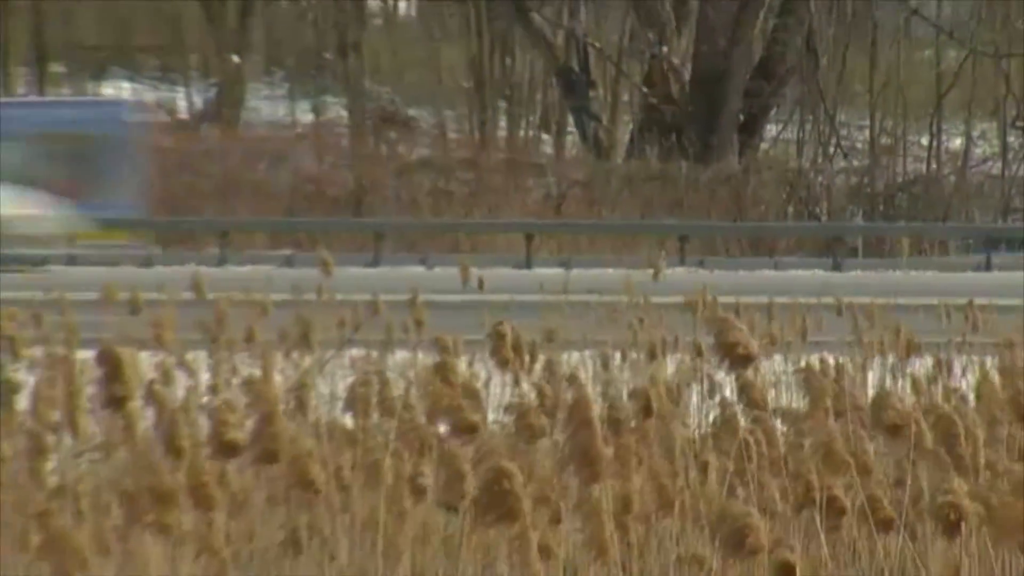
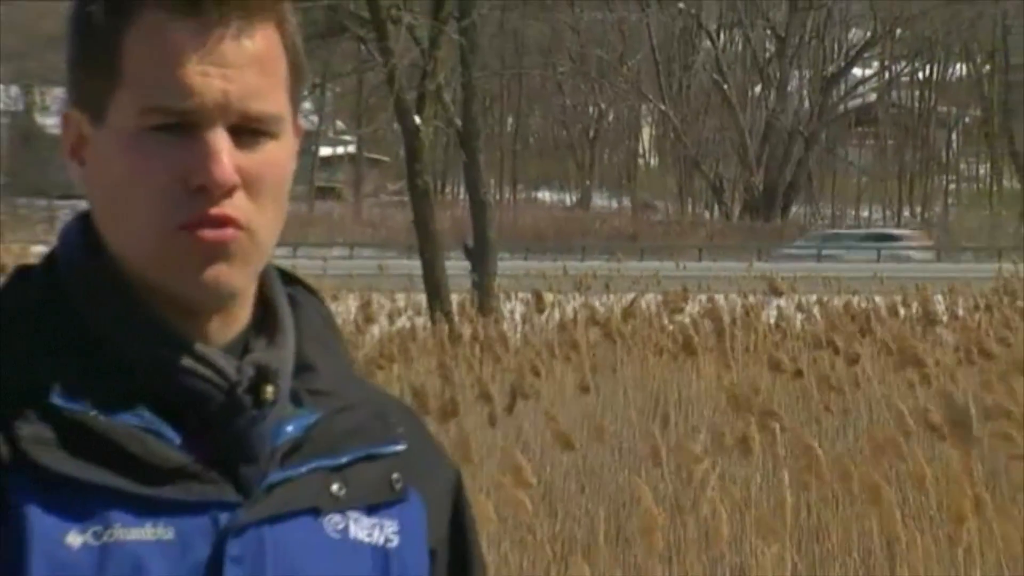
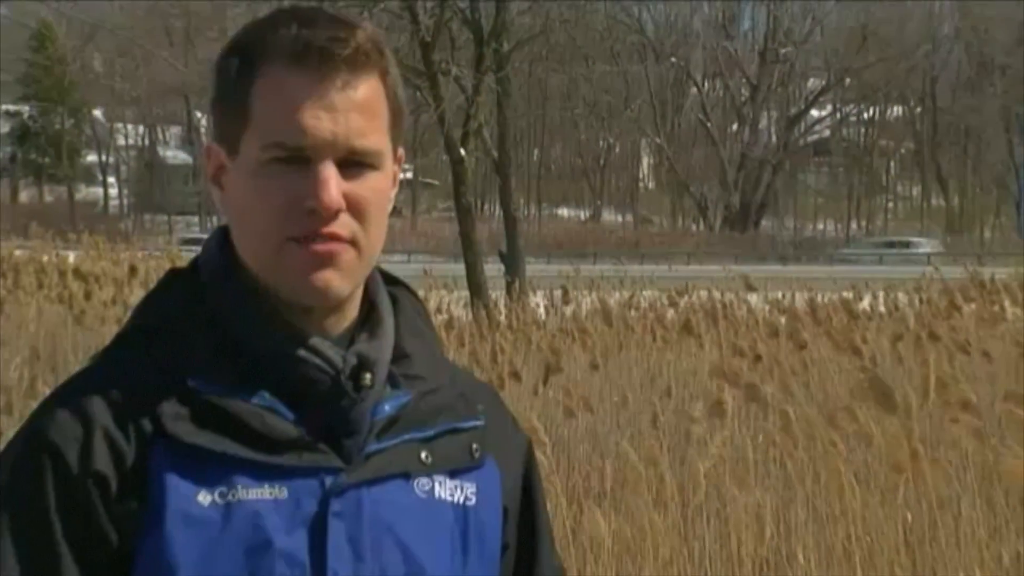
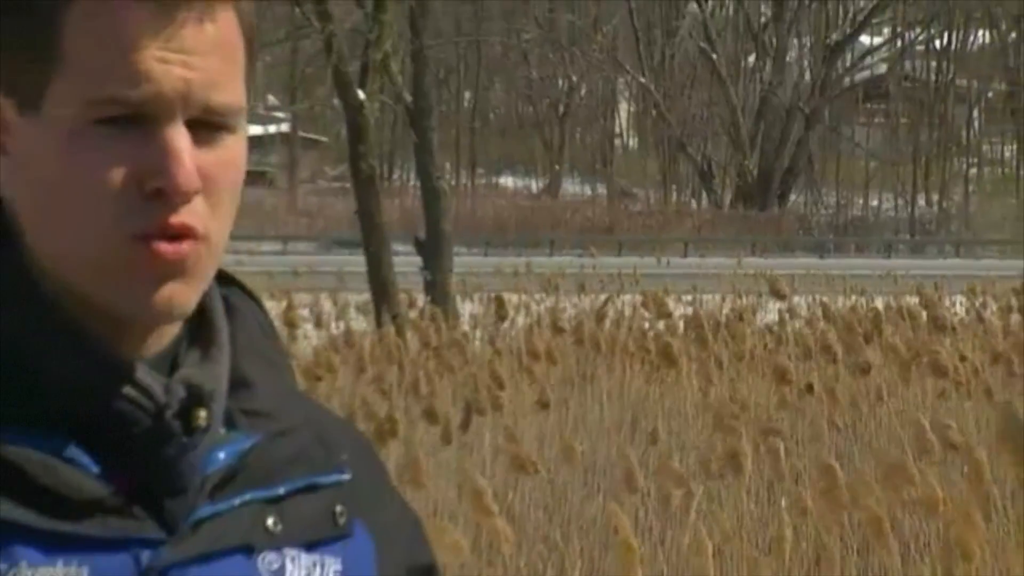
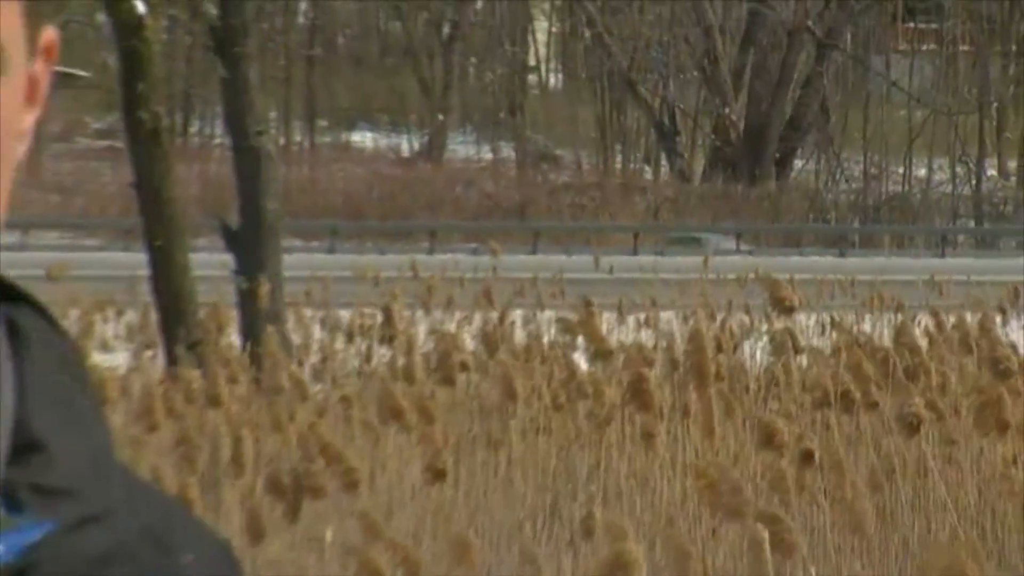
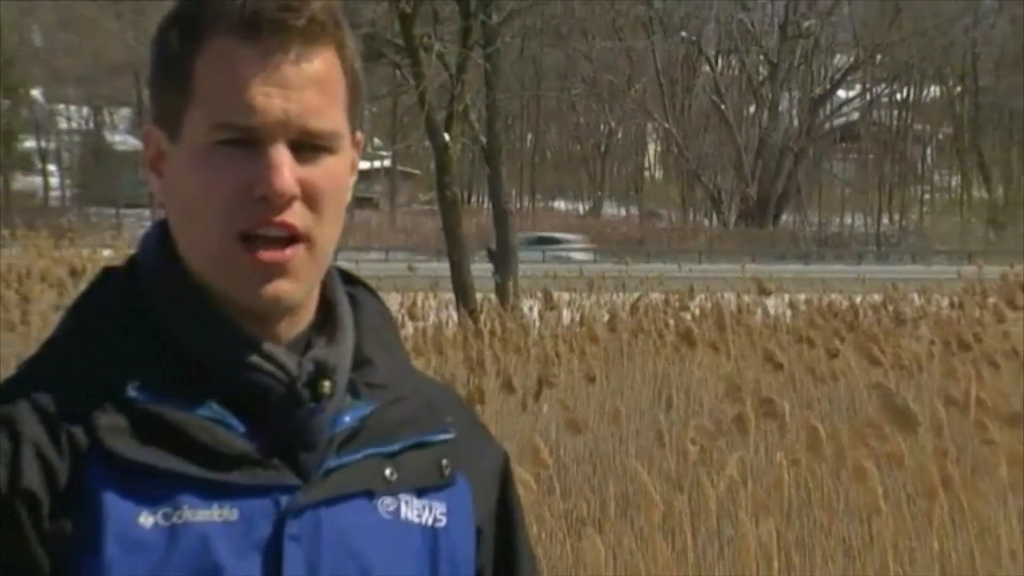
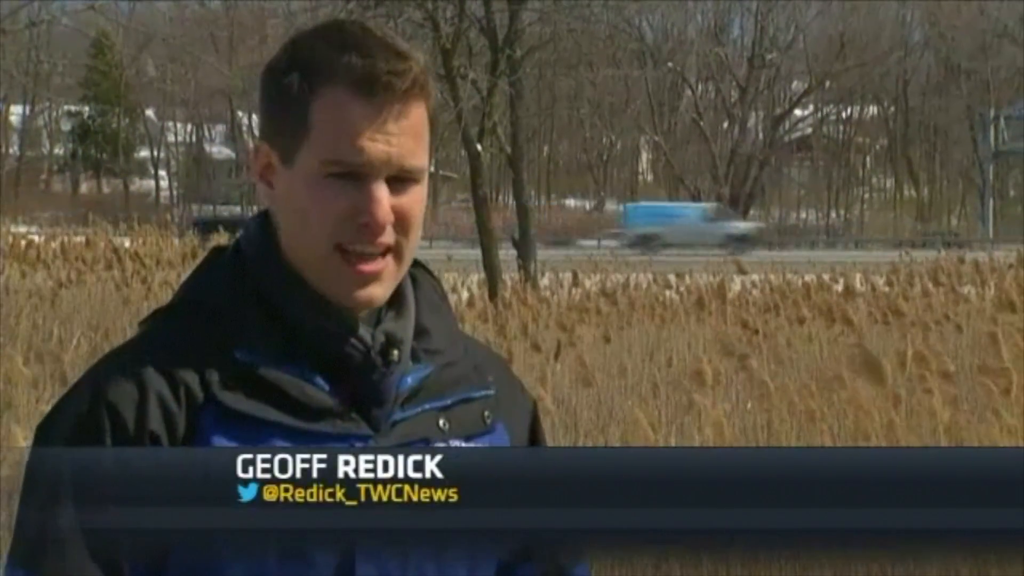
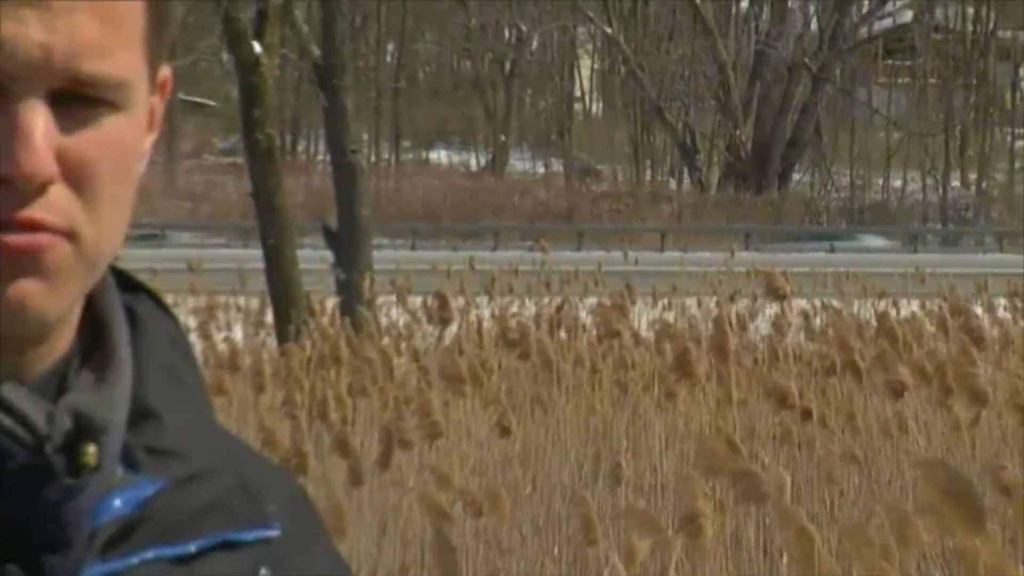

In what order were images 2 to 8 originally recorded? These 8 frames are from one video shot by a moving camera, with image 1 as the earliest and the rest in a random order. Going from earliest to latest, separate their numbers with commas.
5, 8, 4, 2, 6, 3, 7
